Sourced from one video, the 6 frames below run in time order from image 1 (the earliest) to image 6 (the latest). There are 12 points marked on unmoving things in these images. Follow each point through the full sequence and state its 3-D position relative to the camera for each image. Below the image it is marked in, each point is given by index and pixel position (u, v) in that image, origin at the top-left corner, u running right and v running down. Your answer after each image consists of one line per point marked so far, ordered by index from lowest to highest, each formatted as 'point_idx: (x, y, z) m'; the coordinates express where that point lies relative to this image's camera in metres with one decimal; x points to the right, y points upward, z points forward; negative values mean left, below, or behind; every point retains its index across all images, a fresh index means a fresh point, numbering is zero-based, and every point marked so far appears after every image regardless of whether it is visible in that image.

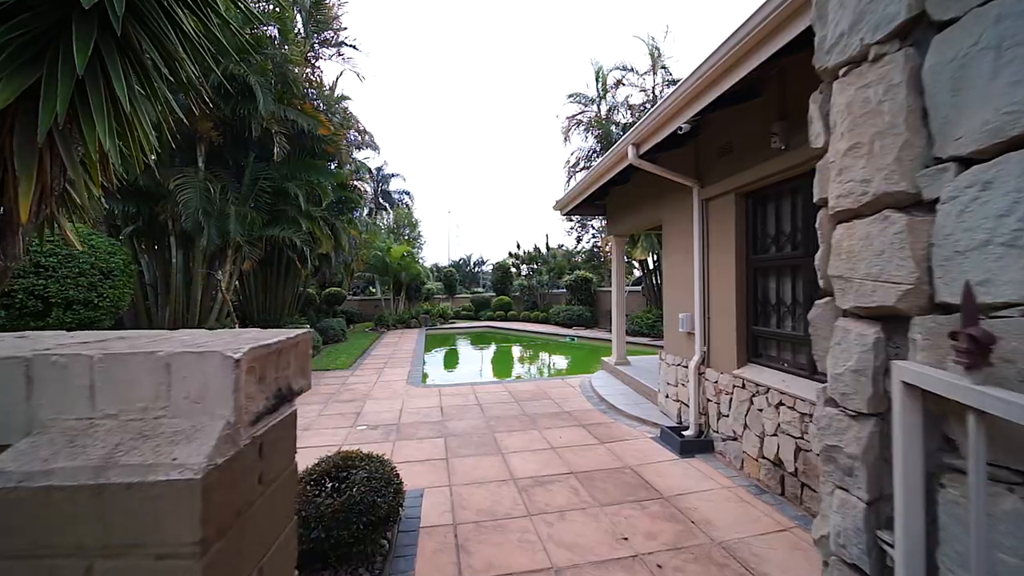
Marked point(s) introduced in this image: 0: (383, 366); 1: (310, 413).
0: (-3.0, -1.8, +8.2) m
1: (-2.9, -1.8, +5.1) m
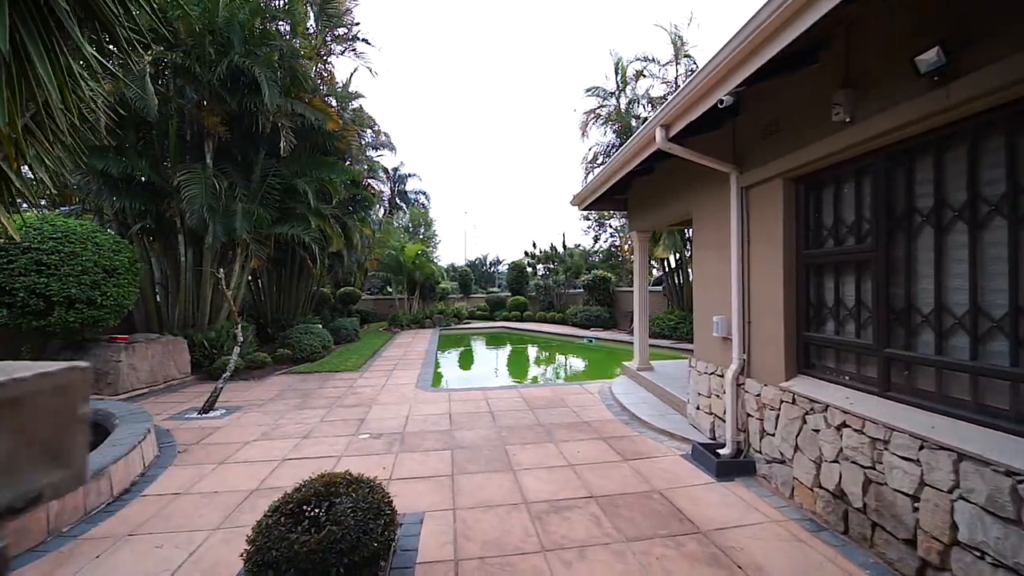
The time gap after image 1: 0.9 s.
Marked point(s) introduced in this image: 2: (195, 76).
0: (-2.7, -1.8, +7.9) m
1: (-2.8, -1.8, +4.8) m
2: (-5.3, +3.6, +5.9) m
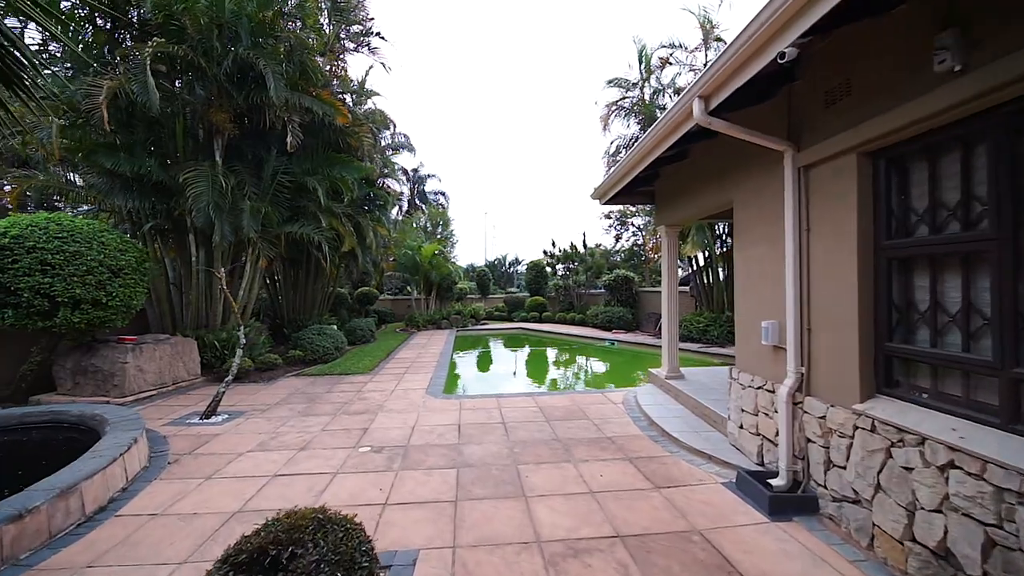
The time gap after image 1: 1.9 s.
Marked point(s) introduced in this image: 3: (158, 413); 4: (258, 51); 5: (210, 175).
0: (-2.3, -1.8, +7.6) m
1: (-2.6, -1.8, +4.5) m
2: (-5.1, +3.6, +5.8) m
3: (-4.9, -1.7, +4.8) m
4: (-4.3, +4.0, +5.9) m
5: (-5.0, +1.9, +5.8) m
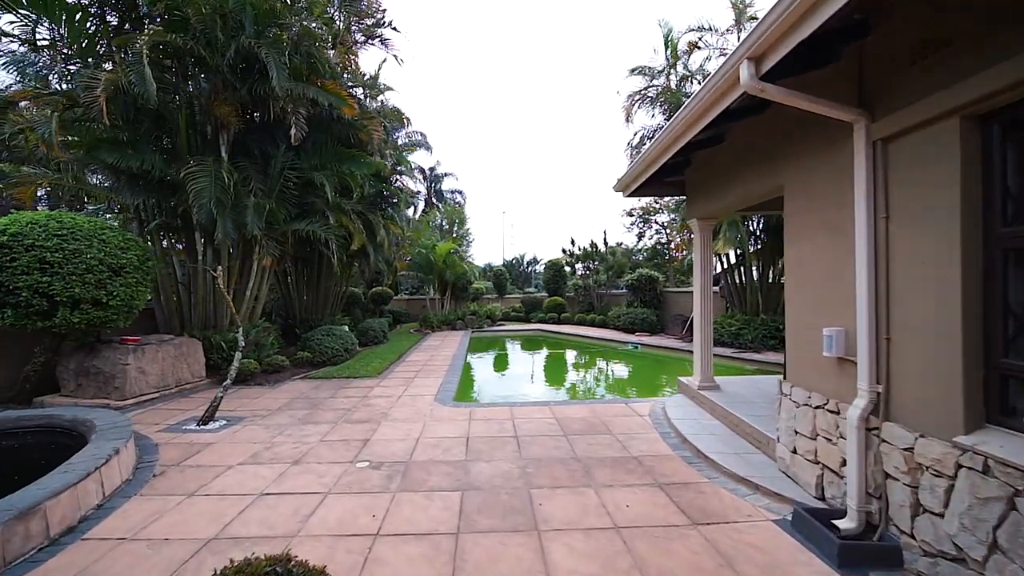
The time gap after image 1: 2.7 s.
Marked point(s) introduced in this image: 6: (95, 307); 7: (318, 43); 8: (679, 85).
0: (-2.0, -1.8, +7.3) m
1: (-2.4, -1.8, +4.2) m
2: (-4.8, +3.6, +5.6) m
3: (-4.7, -1.7, +4.6) m
4: (-4.0, +4.0, +5.7) m
5: (-4.8, +1.9, +5.6) m
6: (-5.6, -0.3, +4.8) m
7: (-3.4, +4.4, +6.2) m
8: (+5.4, +6.6, +11.4) m
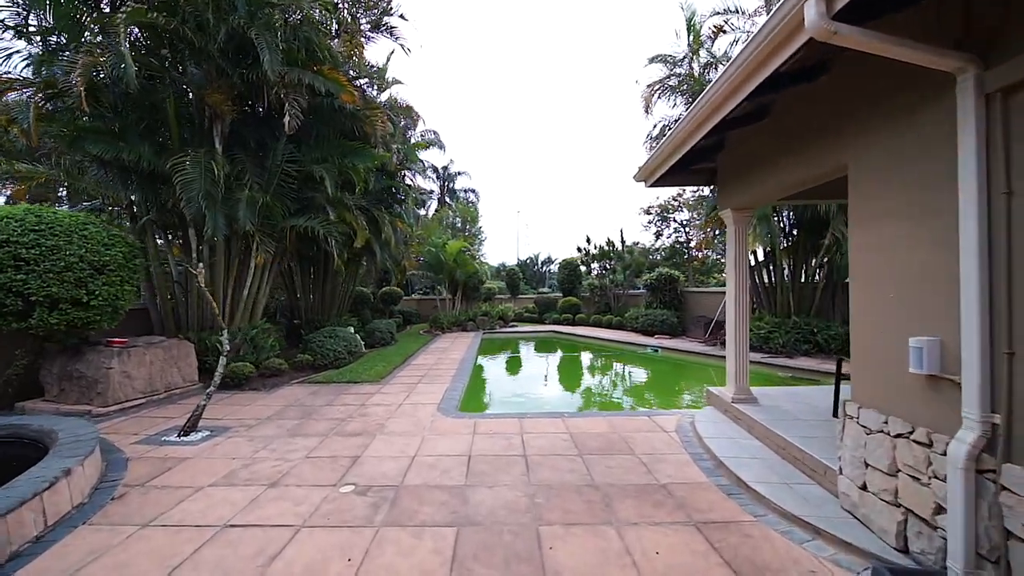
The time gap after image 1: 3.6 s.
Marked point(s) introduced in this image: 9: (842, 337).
0: (-1.8, -1.8, +6.8) m
1: (-2.3, -1.8, +3.8) m
2: (-4.7, +3.6, +5.3) m
3: (-4.6, -1.7, +4.3) m
4: (-3.9, +4.0, +5.3) m
5: (-4.6, +1.9, +5.3) m
6: (-5.5, -0.2, +4.5) m
7: (-3.3, +4.4, +5.8) m
8: (+5.8, +6.6, +10.7) m
9: (+9.1, -1.4, +9.8) m
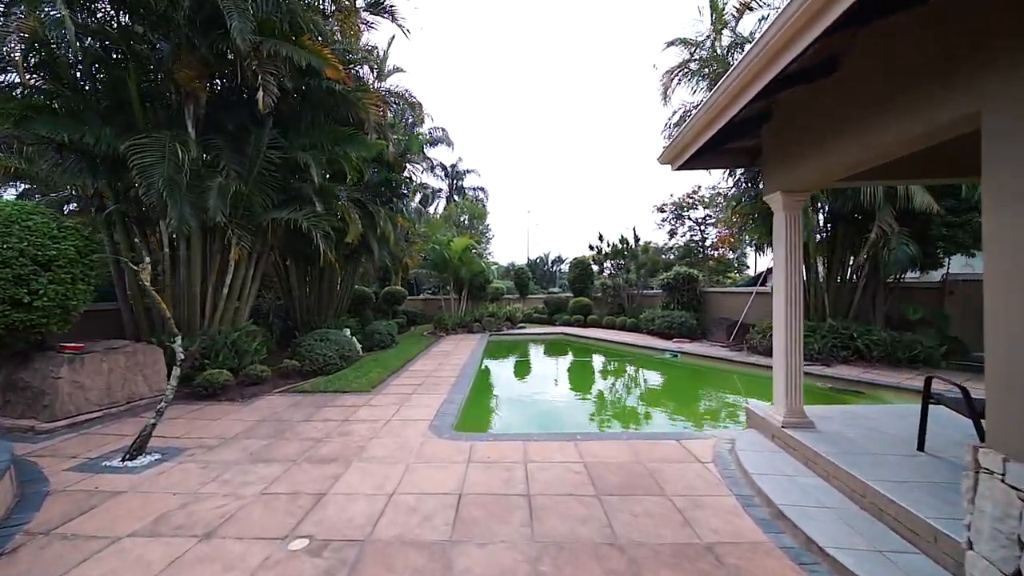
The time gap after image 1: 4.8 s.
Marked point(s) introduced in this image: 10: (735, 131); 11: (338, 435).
0: (-1.7, -1.8, +6.1) m
1: (-2.3, -1.8, +3.1) m
2: (-4.6, +3.6, +4.7) m
3: (-4.6, -1.7, +3.7) m
4: (-3.8, +4.0, +4.7) m
5: (-4.6, +1.9, +4.7) m
6: (-5.5, -0.2, +3.9) m
7: (-3.2, +4.4, +5.2) m
8: (+6.0, +6.6, +9.8) m
9: (+9.3, -1.4, +8.7) m
10: (+2.7, +1.9, +4.3) m
11: (-2.1, -1.8, +4.3) m
